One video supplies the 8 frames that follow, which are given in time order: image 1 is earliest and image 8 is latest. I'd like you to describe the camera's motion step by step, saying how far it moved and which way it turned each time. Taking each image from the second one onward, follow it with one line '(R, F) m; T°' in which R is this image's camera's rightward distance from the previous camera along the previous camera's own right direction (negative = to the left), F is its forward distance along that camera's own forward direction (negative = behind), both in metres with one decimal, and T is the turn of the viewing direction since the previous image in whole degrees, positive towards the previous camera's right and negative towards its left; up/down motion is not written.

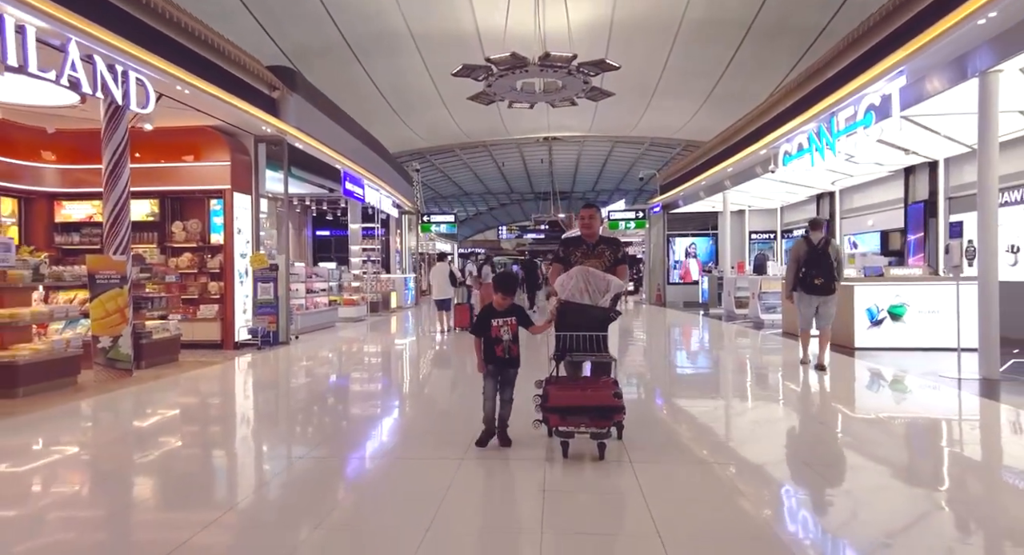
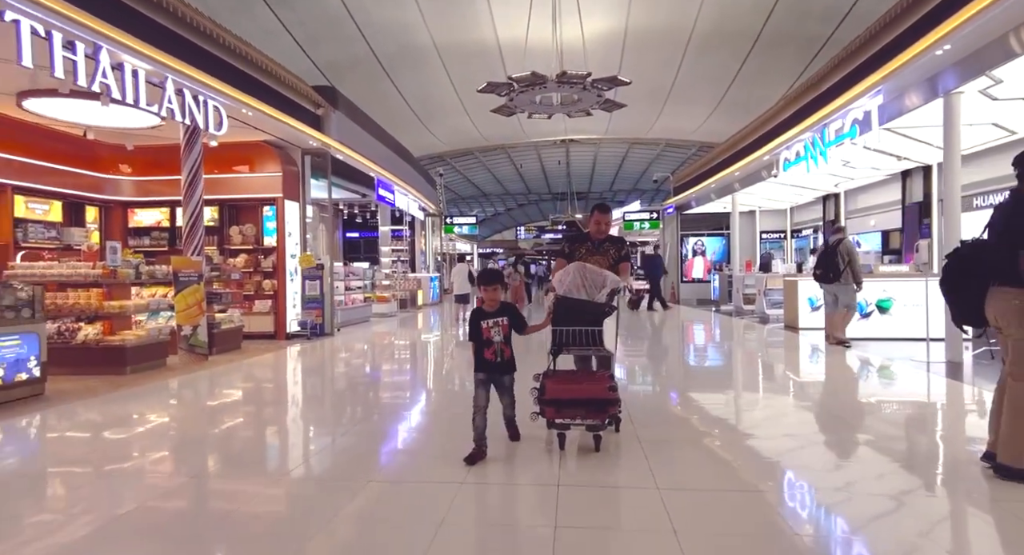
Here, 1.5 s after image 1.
(0.0, -0.8) m; -2°
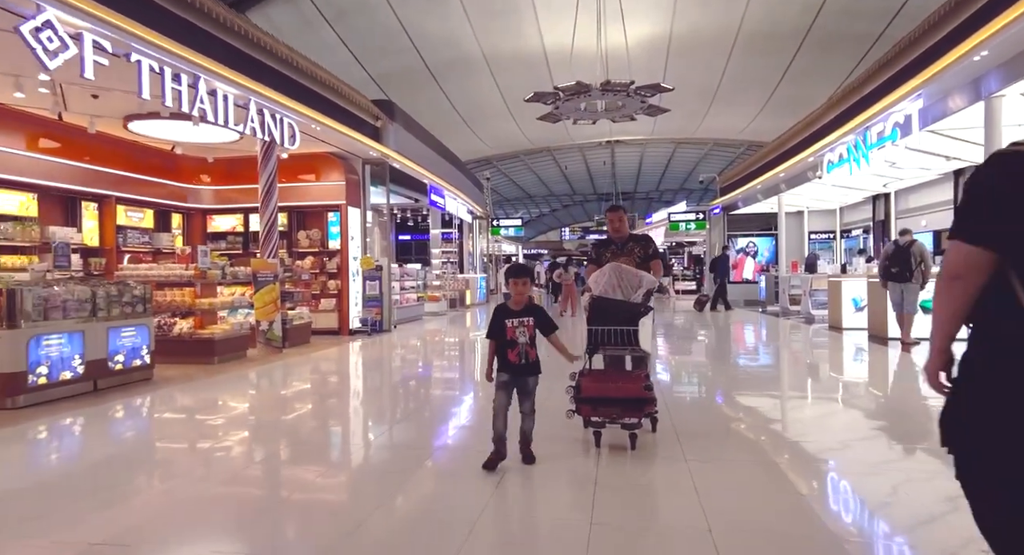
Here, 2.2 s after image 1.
(0.0, -0.4) m; -4°
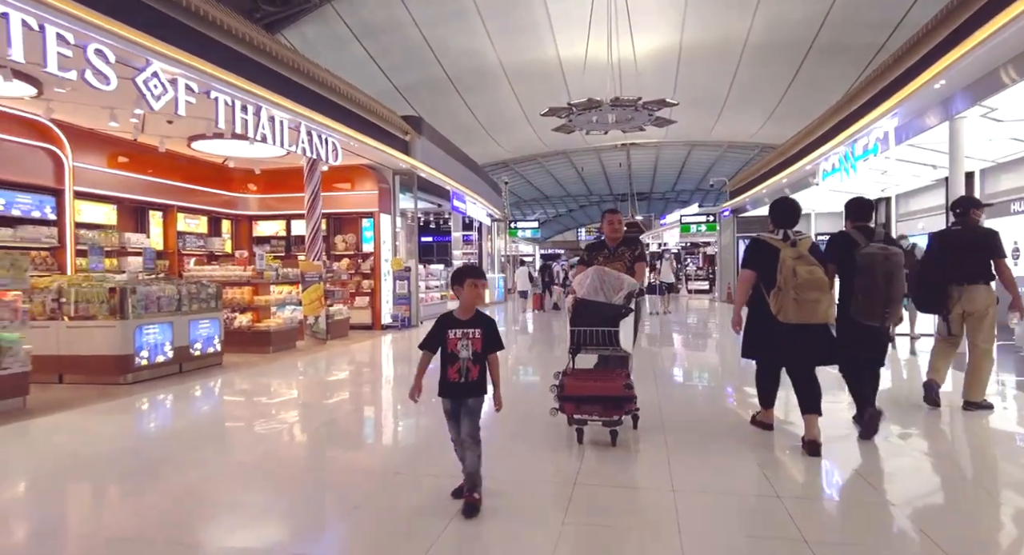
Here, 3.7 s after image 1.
(0.0, -0.8) m; -2°
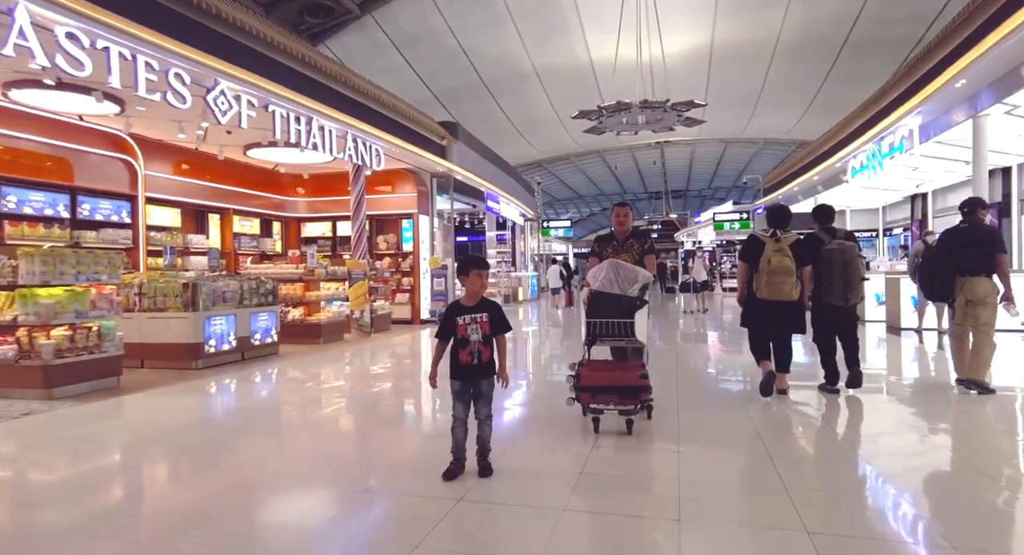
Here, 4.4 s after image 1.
(0.0, -0.4) m; -3°
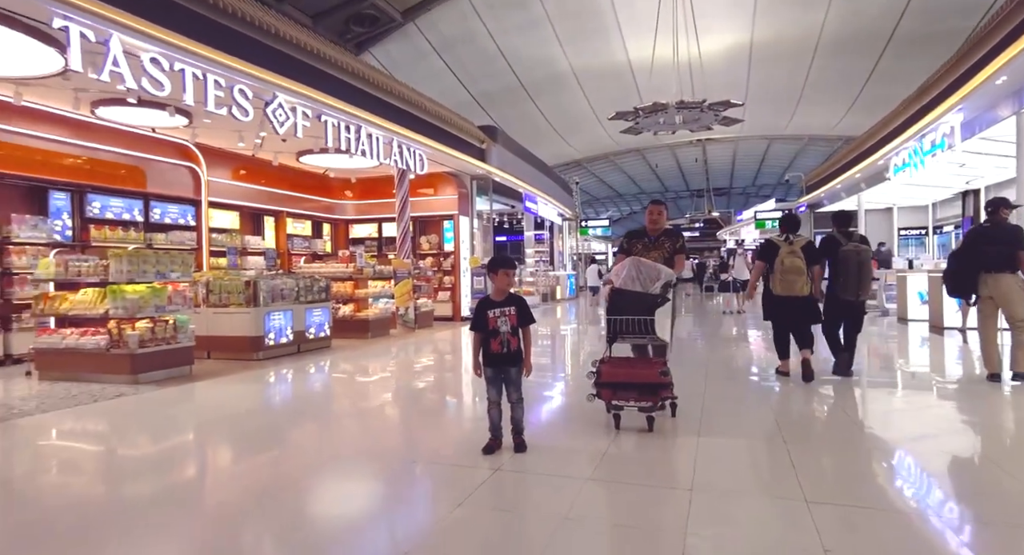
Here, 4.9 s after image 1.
(0.0, -0.3) m; -4°
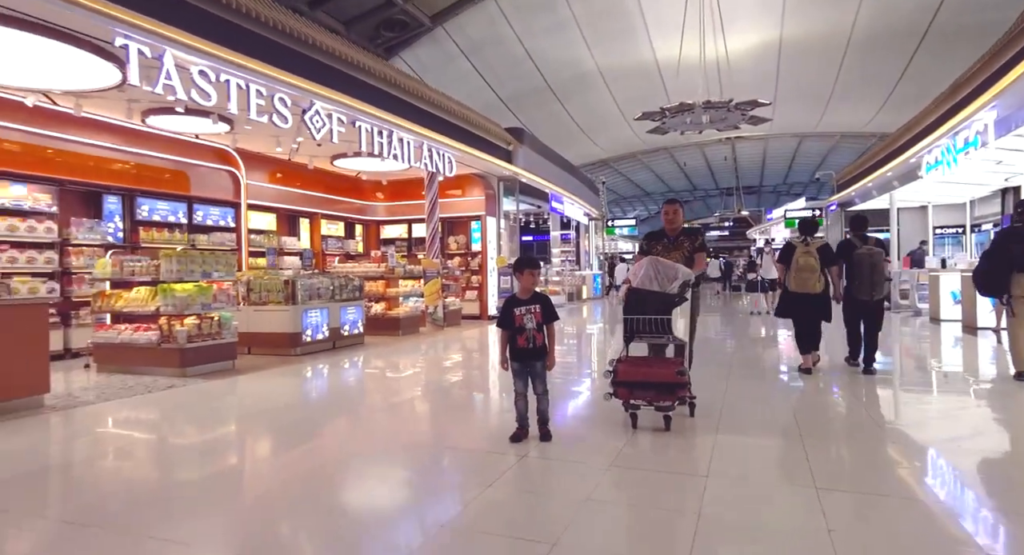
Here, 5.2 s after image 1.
(0.0, -0.2) m; -3°
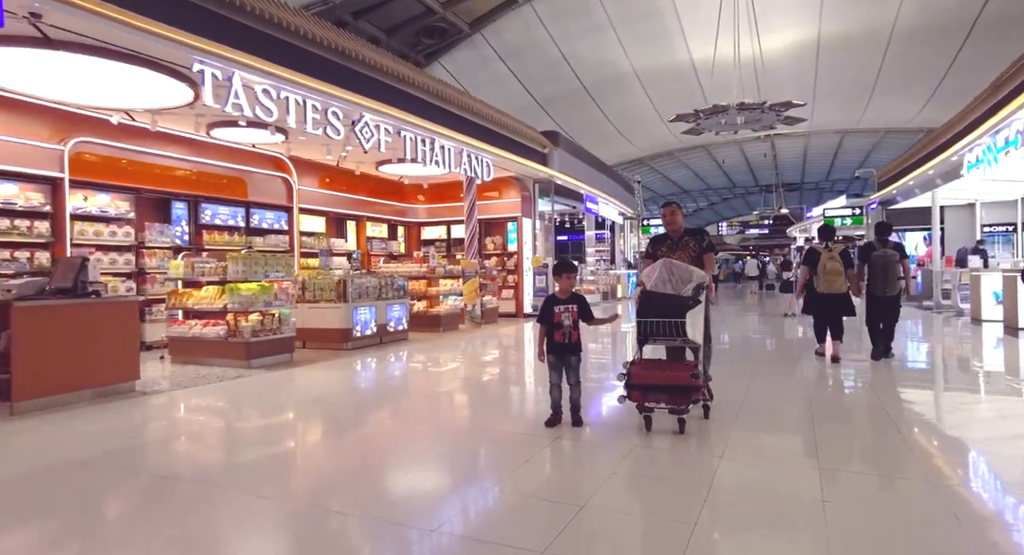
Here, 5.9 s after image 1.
(0.0, -0.3) m; -3°
